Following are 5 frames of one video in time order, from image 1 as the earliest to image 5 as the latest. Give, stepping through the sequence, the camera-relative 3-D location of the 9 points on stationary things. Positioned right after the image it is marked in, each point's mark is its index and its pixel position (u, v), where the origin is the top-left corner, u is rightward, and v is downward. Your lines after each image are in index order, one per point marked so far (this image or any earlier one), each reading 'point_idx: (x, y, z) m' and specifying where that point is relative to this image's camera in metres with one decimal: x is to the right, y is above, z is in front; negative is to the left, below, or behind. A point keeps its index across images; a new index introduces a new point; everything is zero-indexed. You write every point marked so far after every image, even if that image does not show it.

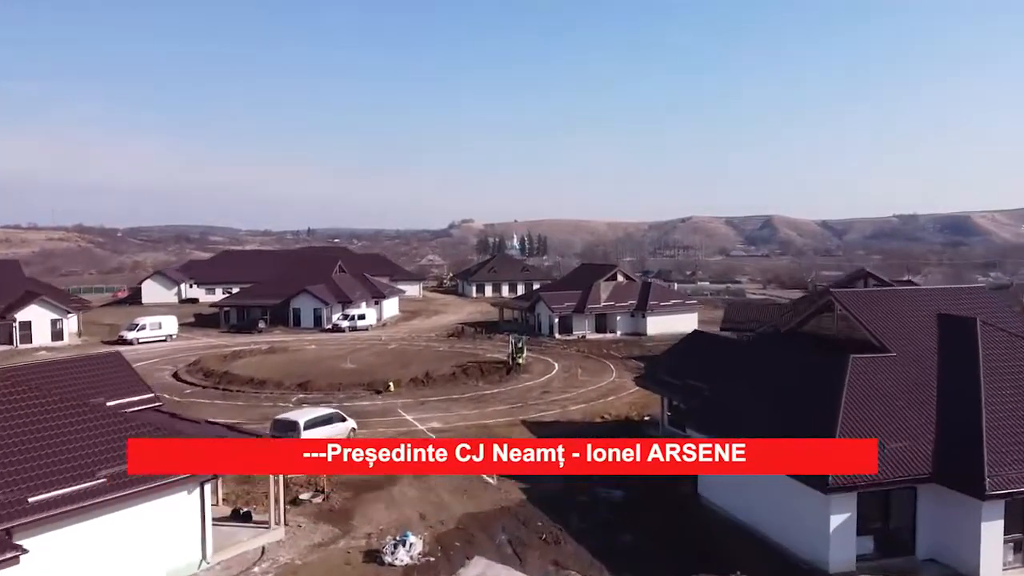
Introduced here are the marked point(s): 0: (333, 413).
0: (-3.5, -2.4, +14.8) m
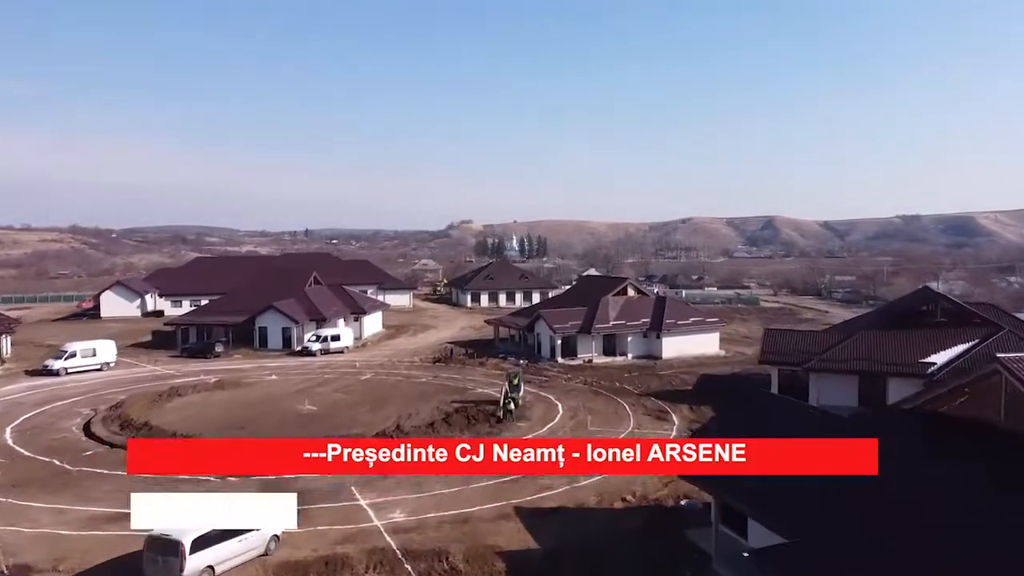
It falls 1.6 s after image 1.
0: (-3.7, -3.1, +10.3) m
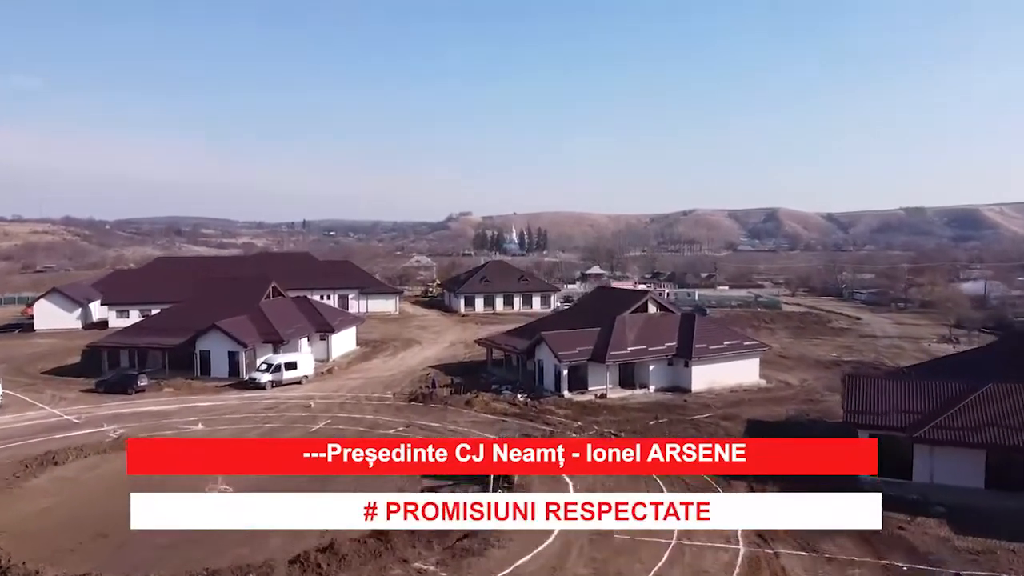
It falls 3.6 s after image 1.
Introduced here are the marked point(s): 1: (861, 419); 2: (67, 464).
0: (-3.8, -3.9, +4.6) m
1: (+7.1, -2.7, +15.4) m
2: (-9.7, -3.8, +16.5) m
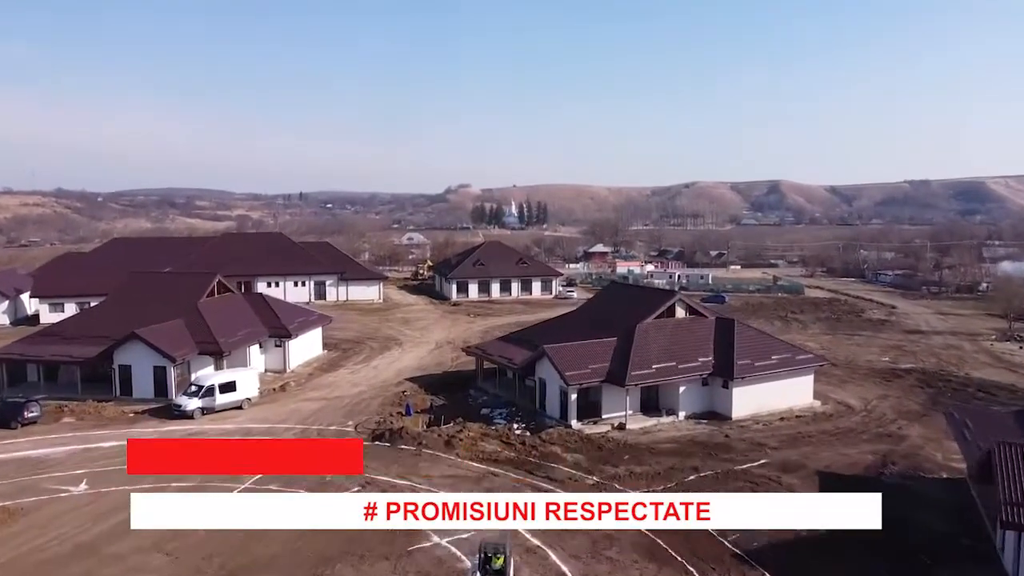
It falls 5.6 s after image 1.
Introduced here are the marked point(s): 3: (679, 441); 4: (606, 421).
0: (-3.9, -4.7, -0.5) m
1: (+6.9, -3.1, +10.3) m
2: (-9.8, -4.1, +11.3) m
3: (+4.1, -3.7, +18.4) m
4: (+2.4, -3.4, +19.5) m
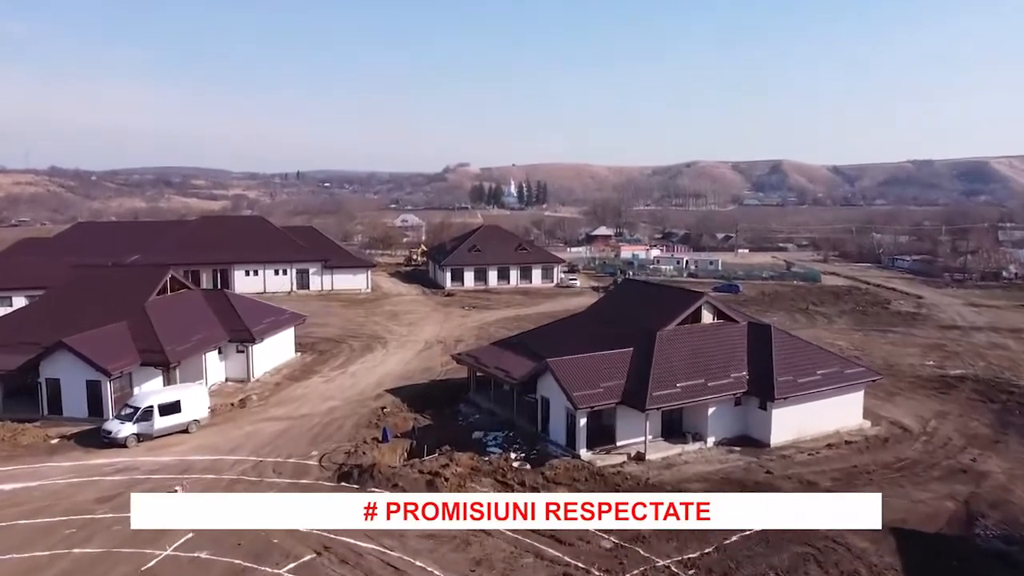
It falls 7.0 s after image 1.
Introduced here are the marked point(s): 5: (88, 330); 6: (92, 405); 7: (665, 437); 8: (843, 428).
0: (-4.0, -5.3, -3.7) m
1: (+6.9, -3.4, +7.1) m
2: (-9.9, -4.4, +8.2) m
3: (+4.0, -3.8, +15.2) m
4: (+2.4, -3.5, +16.3) m
5: (-10.6, -1.0, +19.0) m
6: (-10.0, -2.7, +18.0) m
7: (+3.4, -3.3, +16.9) m
8: (+7.9, -3.2, +17.8) m
